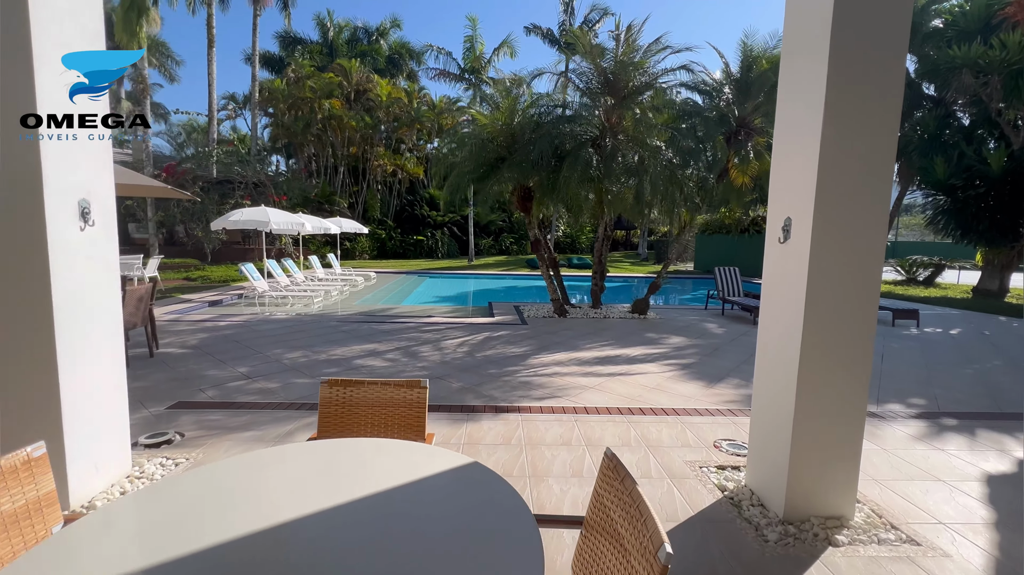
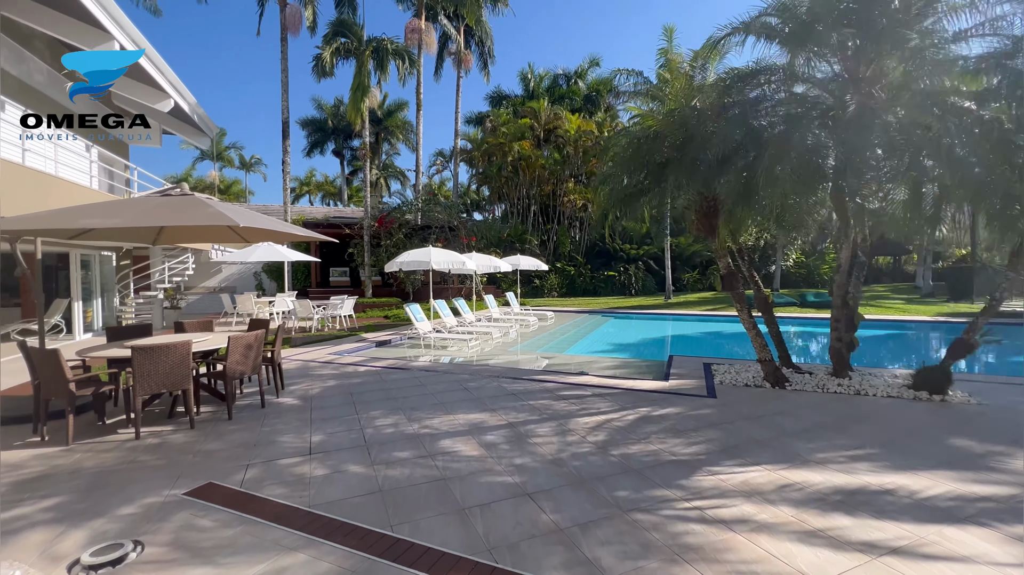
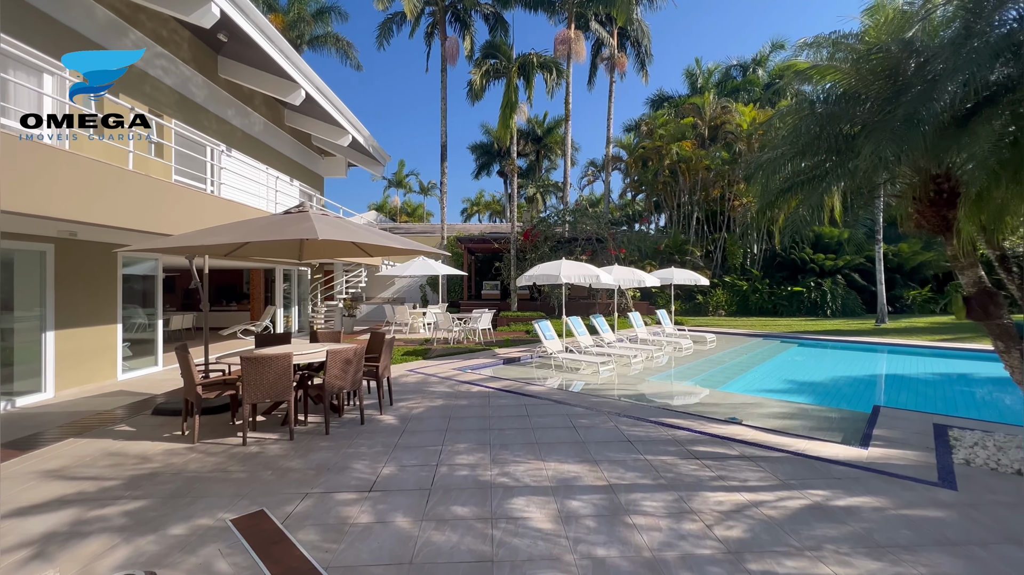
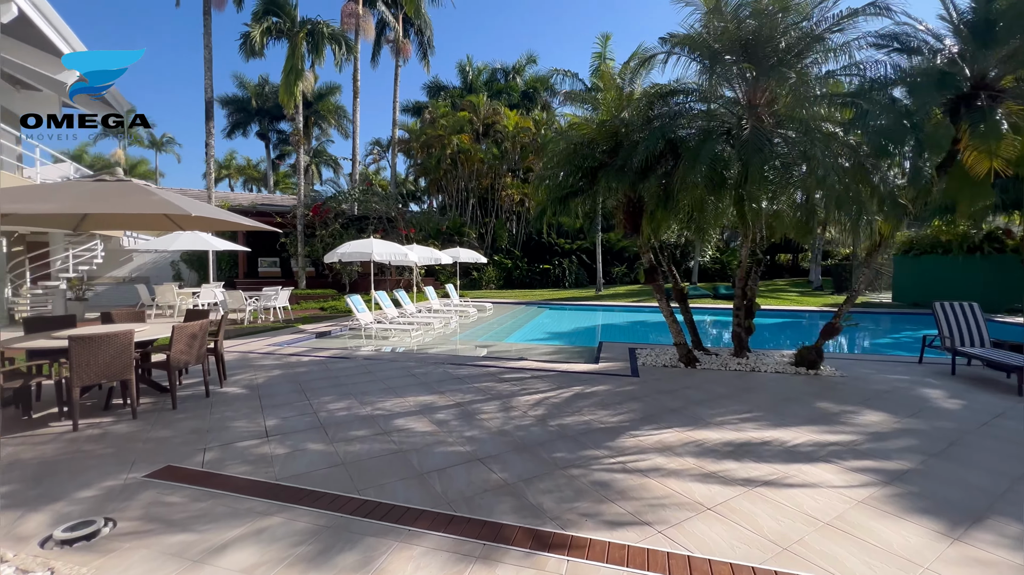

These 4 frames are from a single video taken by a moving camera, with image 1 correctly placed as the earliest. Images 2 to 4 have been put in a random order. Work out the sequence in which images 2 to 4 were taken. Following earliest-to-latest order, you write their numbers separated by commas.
4, 2, 3
